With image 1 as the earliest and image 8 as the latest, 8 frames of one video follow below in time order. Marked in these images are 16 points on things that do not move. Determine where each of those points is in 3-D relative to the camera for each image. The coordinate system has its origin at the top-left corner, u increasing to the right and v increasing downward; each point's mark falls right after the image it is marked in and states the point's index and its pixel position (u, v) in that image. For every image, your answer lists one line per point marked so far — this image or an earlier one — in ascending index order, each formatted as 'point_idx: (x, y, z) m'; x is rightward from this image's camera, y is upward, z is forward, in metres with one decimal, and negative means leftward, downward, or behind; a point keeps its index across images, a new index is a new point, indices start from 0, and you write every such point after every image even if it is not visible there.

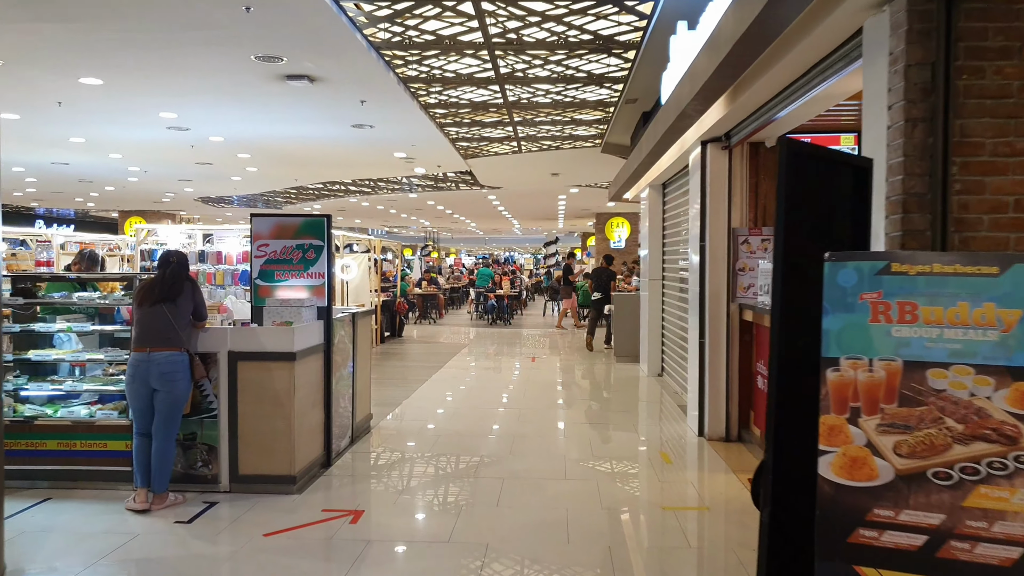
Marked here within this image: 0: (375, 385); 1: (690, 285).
0: (-1.7, -1.2, +7.8) m
1: (+1.5, 0.0, +5.3) m
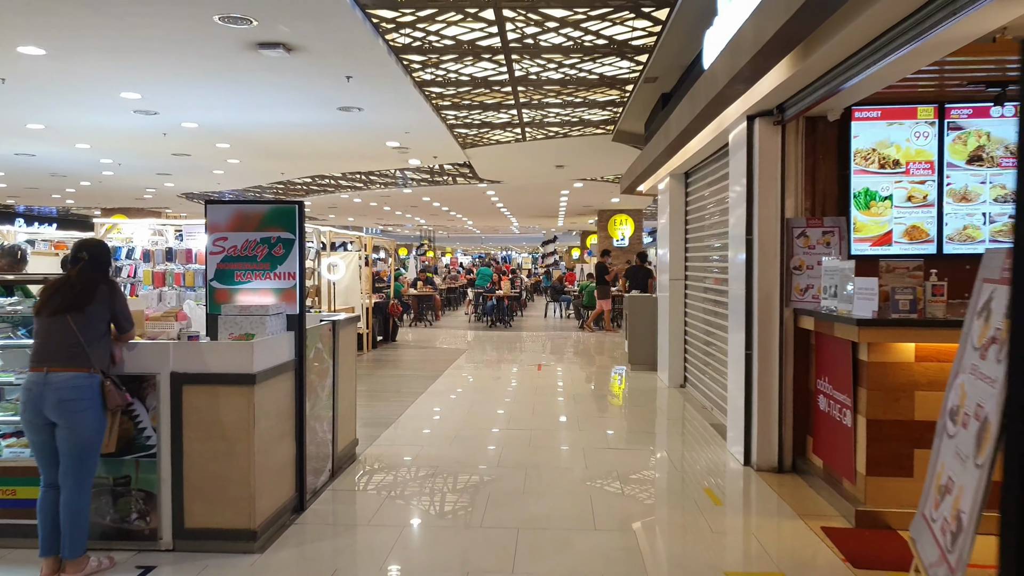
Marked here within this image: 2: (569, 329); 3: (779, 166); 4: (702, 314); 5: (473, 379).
0: (-1.6, -1.2, +7.0) m
1: (+1.6, 0.0, +4.5) m
2: (+1.3, -0.9, +14.0) m
3: (+1.7, +0.8, +4.0) m
4: (+2.0, -0.3, +6.5) m
5: (-0.5, -1.1, +8.6) m
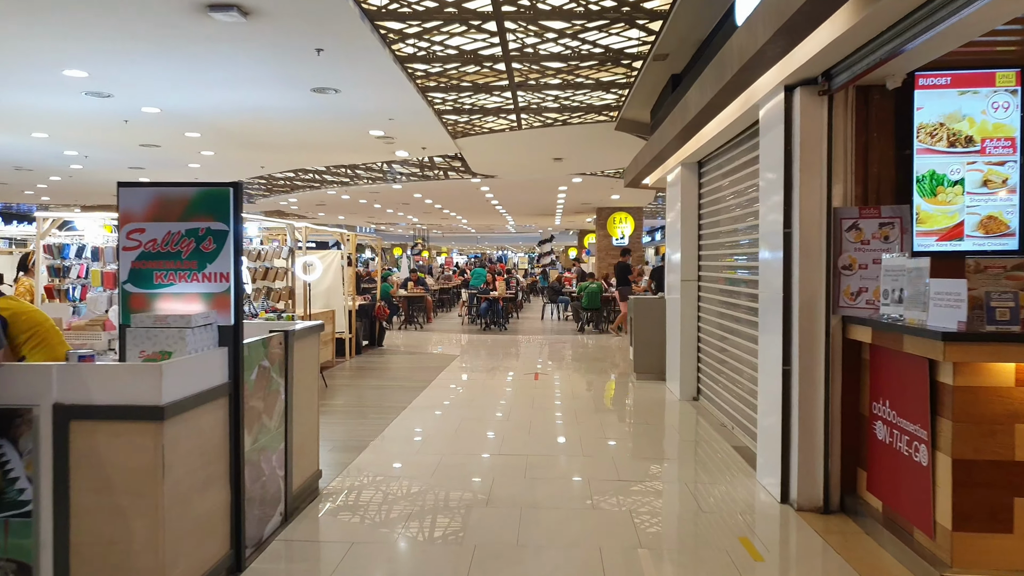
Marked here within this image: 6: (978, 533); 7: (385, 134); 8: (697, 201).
0: (-1.7, -1.2, +6.3) m
1: (+1.5, 0.0, +3.8) m
2: (+1.2, -0.9, +13.3) m
3: (+1.7, +0.8, +3.4) m
4: (+1.9, -0.3, +5.8) m
5: (-0.6, -1.1, +7.9) m
6: (+1.8, -1.0, +2.5) m
7: (-1.7, +2.1, +8.5) m
8: (+1.9, +0.9, +6.5) m
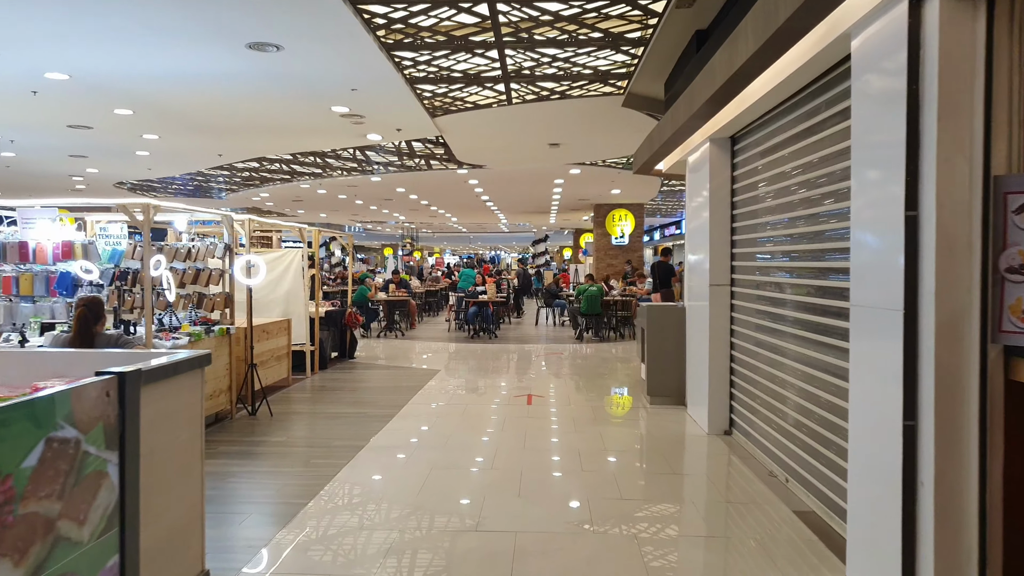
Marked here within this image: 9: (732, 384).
0: (-1.8, -1.3, +5.1) m
1: (+1.4, -0.1, +2.6) m
2: (+1.0, -1.0, +12.1) m
3: (+1.6, +0.7, +2.1) m
4: (+1.8, -0.4, +4.6) m
5: (-0.7, -1.2, +6.6) m
6: (+1.8, -1.0, +1.3) m
7: (-1.8, +2.0, +7.2) m
8: (+1.8, +0.8, +5.2) m
9: (+1.8, -0.8, +5.2) m
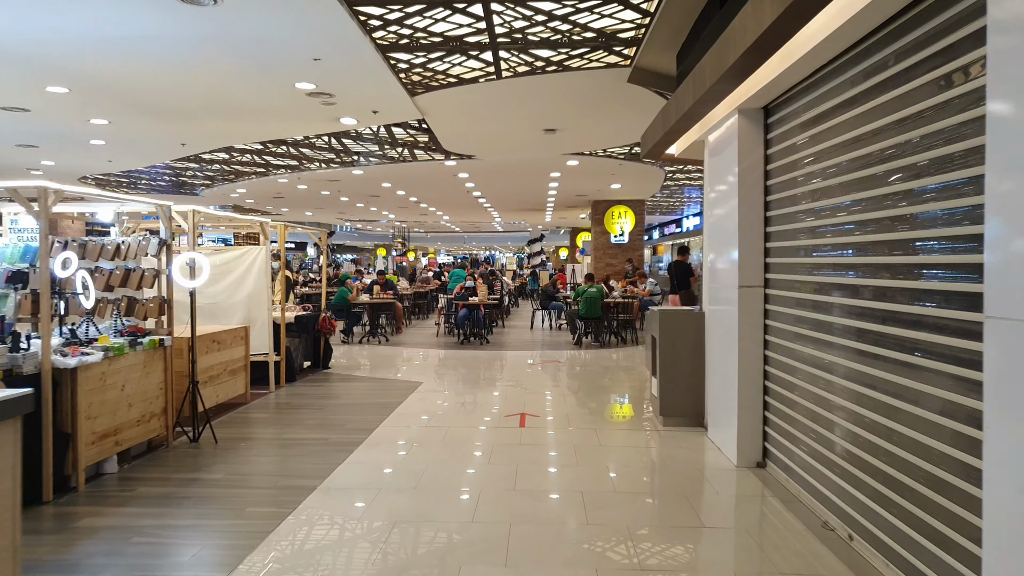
0: (-1.9, -1.3, +4.2) m
1: (+1.4, -0.1, +1.7) m
2: (+0.9, -1.0, +11.2) m
3: (+1.5, +0.7, +1.3) m
4: (+1.8, -0.4, +3.8) m
5: (-0.8, -1.2, +5.8) m
6: (+1.7, -1.0, +0.4) m
7: (-1.9, +2.0, +6.3) m
8: (+1.7, +0.8, +4.4) m
9: (+1.7, -0.8, +4.4) m
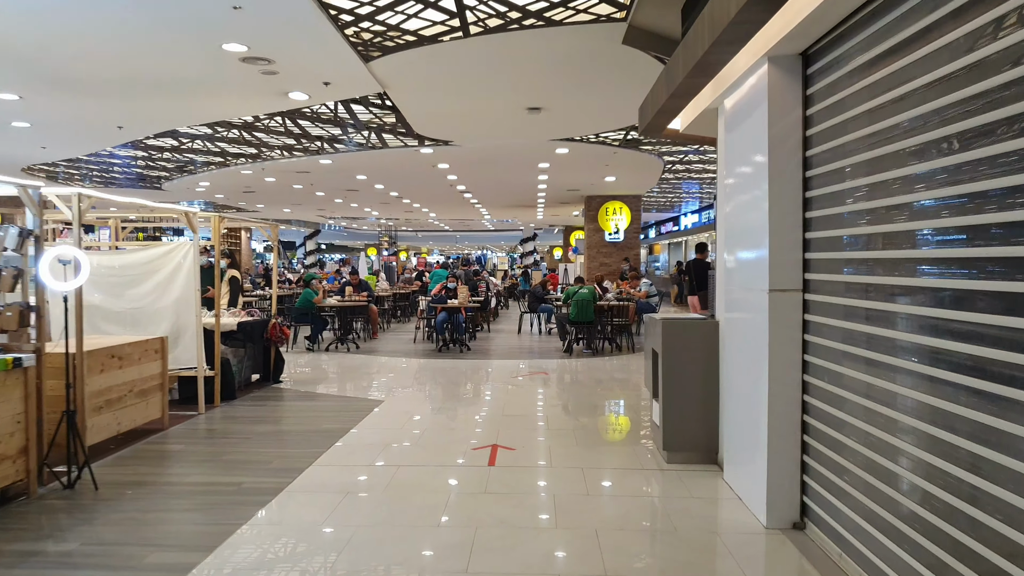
0: (-2.1, -1.3, +3.1) m
1: (+1.2, -0.1, +0.7) m
2: (+0.6, -1.0, +10.2) m
3: (+1.3, +0.7, +0.3) m
4: (+1.6, -0.4, +2.7) m
5: (-1.0, -1.2, +4.7) m
6: (+1.5, -1.0, -0.6) m
7: (-2.2, +2.0, +5.3) m
8: (+1.5, +0.8, +3.4) m
9: (+1.5, -0.8, +3.3) m
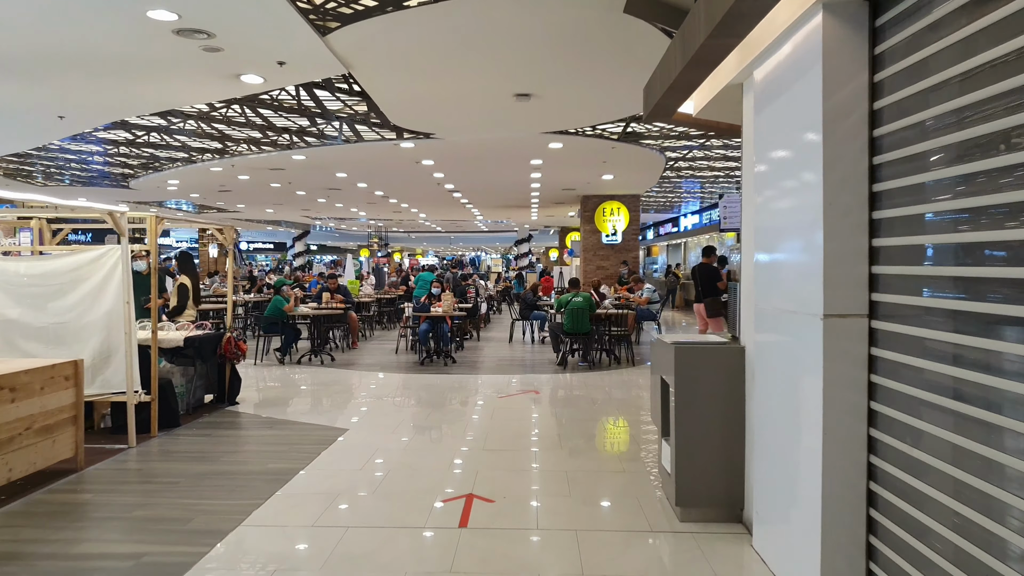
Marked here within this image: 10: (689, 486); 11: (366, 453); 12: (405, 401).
0: (-2.2, -1.4, +2.3) m
1: (+1.1, -0.2, -0.1) m
2: (+0.5, -1.1, +9.4) m
3: (+1.2, +0.6, -0.5) m
4: (+1.4, -0.5, +1.9) m
5: (-1.1, -1.3, +3.9) m
6: (+1.4, -1.1, -1.4) m
7: (-2.3, +1.9, +4.5) m
8: (+1.4, +0.7, +2.6) m
9: (+1.4, -0.9, +2.5) m
10: (+1.0, -1.1, +3.5) m
11: (-1.2, -1.4, +4.8) m
12: (-1.3, -1.3, +7.5) m
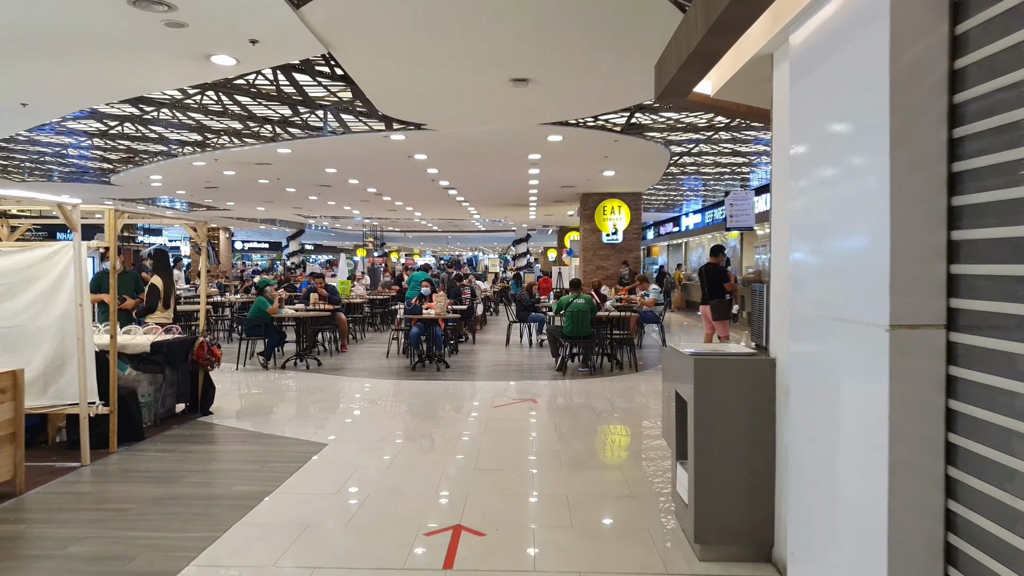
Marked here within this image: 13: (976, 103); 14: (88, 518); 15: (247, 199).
0: (-2.2, -1.4, +1.8) m
1: (+1.1, -0.2, -0.6) m
2: (+0.4, -1.2, +9.0) m
3: (+1.2, +0.6, -1.0) m
4: (+1.4, -0.5, +1.5) m
5: (-1.2, -1.3, +3.4) m
6: (+1.4, -1.1, -1.9) m
7: (-2.3, +1.9, +4.0) m
8: (+1.3, +0.7, +2.1) m
9: (+1.4, -0.9, +2.1) m
10: (+0.9, -1.1, +3.0) m
11: (-1.2, -1.4, +4.3) m
12: (-1.3, -1.4, +7.0) m
13: (+1.4, +0.6, +1.9) m
14: (-2.4, -1.3, +3.6) m
15: (-6.4, +2.1, +15.4) m
